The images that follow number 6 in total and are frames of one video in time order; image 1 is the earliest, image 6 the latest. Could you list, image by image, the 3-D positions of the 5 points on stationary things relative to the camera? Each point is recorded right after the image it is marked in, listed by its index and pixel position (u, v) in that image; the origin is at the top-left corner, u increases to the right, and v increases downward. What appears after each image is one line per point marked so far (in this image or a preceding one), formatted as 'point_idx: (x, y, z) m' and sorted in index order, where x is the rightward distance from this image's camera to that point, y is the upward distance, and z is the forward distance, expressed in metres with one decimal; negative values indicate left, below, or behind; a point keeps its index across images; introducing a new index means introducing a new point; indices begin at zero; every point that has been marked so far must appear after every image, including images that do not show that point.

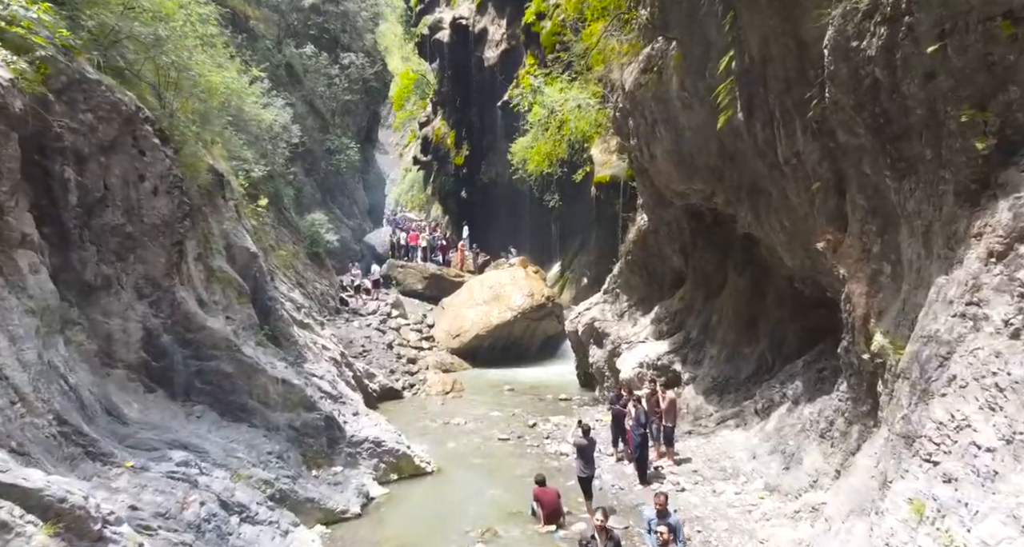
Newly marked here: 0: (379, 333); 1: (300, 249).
0: (-4.1, -1.9, +19.6) m
1: (-6.6, +0.8, +19.9) m
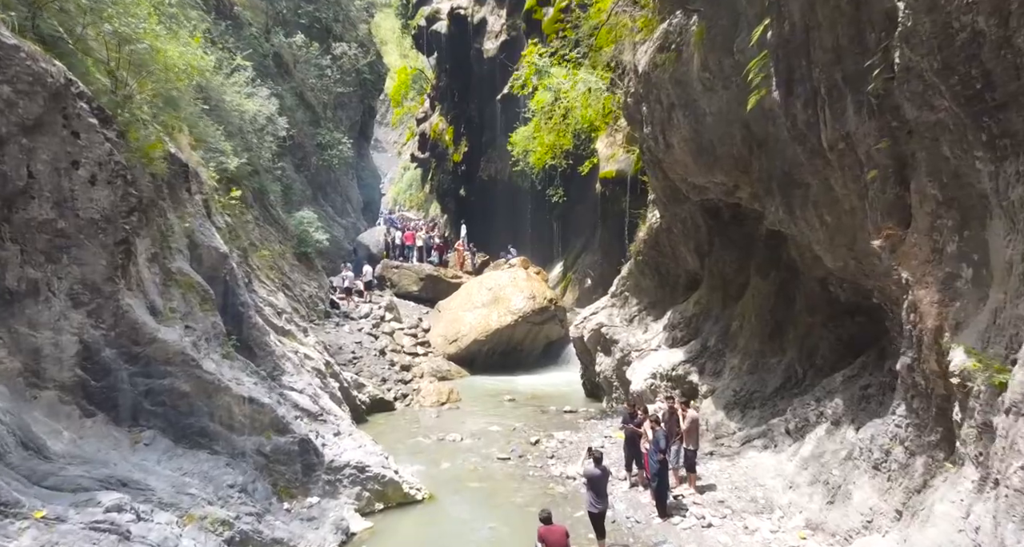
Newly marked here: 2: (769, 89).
0: (-4.1, -1.9, +18.5) m
1: (-6.6, +0.7, +18.7) m
2: (+3.1, +2.3, +7.9) m
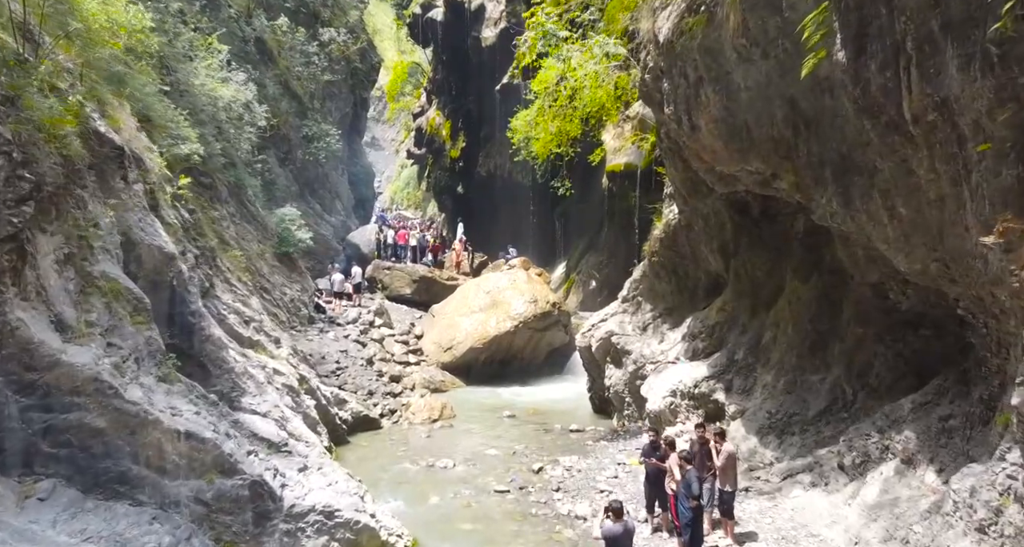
0: (-4.1, -2.0, +17.0) m
1: (-6.6, +0.7, +17.2) m
2: (+3.1, +2.2, +6.4) m
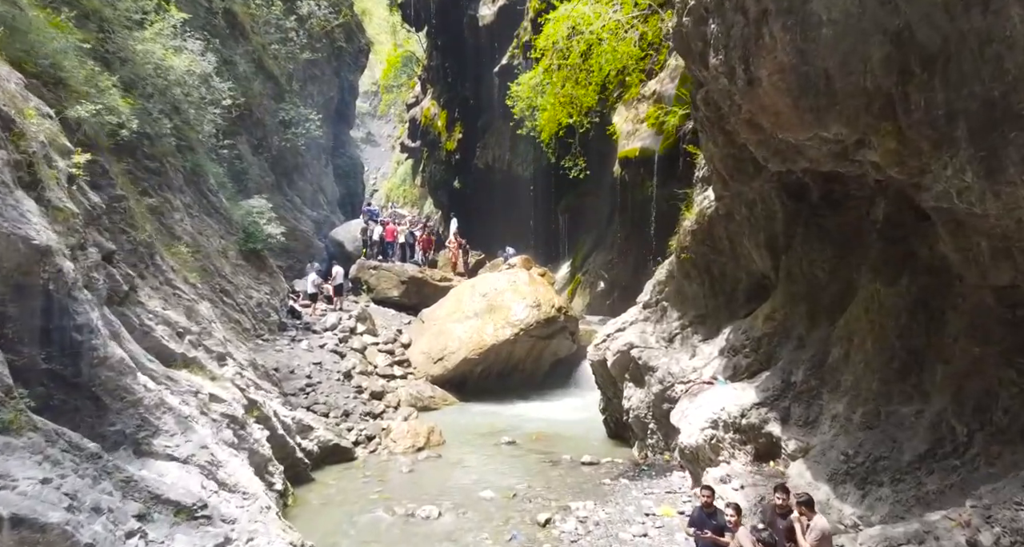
0: (-4.1, -2.0, +14.7) m
1: (-6.6, +0.7, +15.0) m
2: (+3.1, +2.2, +4.2) m
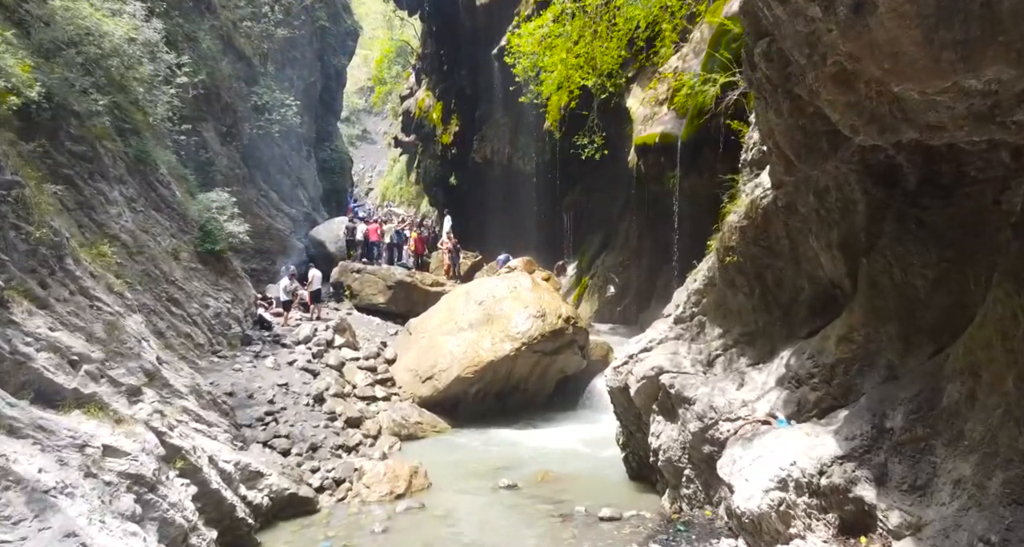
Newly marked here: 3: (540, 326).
0: (-4.1, -2.1, +12.6) m
1: (-6.6, +0.6, +12.8) m
2: (+3.1, +2.1, +2.0) m
3: (+0.6, -1.1, +13.8) m
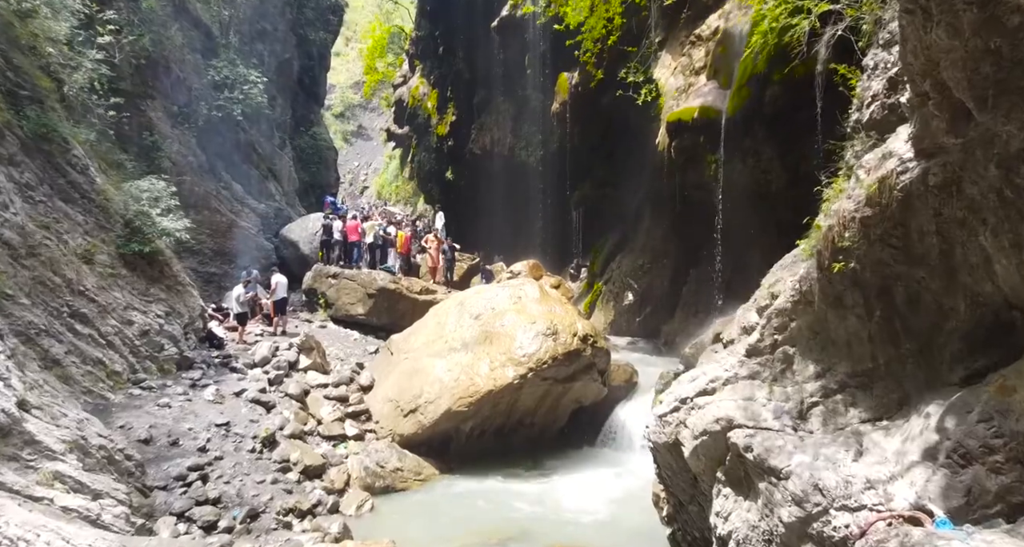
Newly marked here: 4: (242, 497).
0: (-4.0, -2.2, +9.8) m
1: (-6.5, +0.4, +10.1) m
2: (+3.2, +2.0, -0.8) m
3: (+0.7, -1.3, +11.1) m
4: (-3.4, -2.8, +8.1) m
